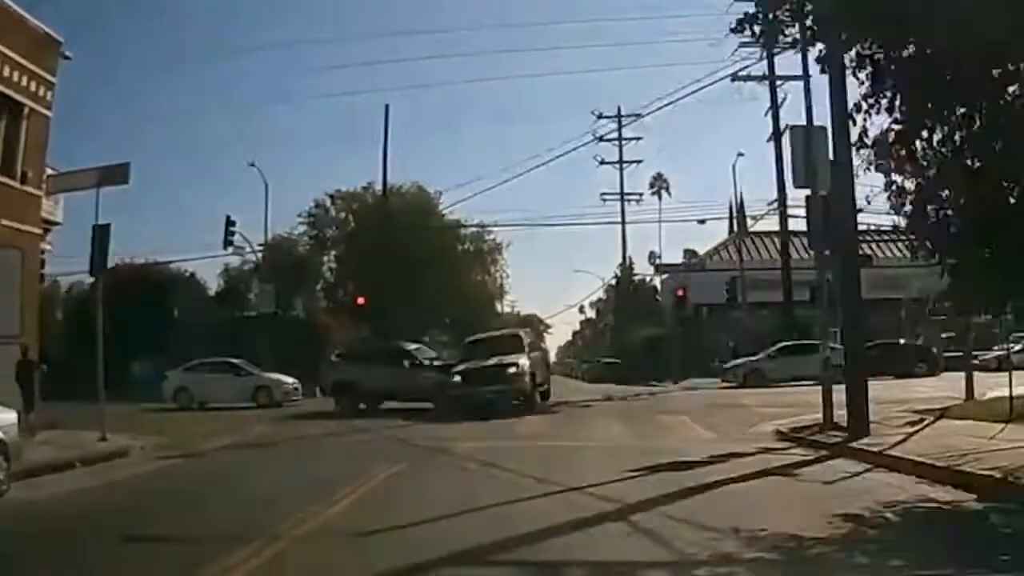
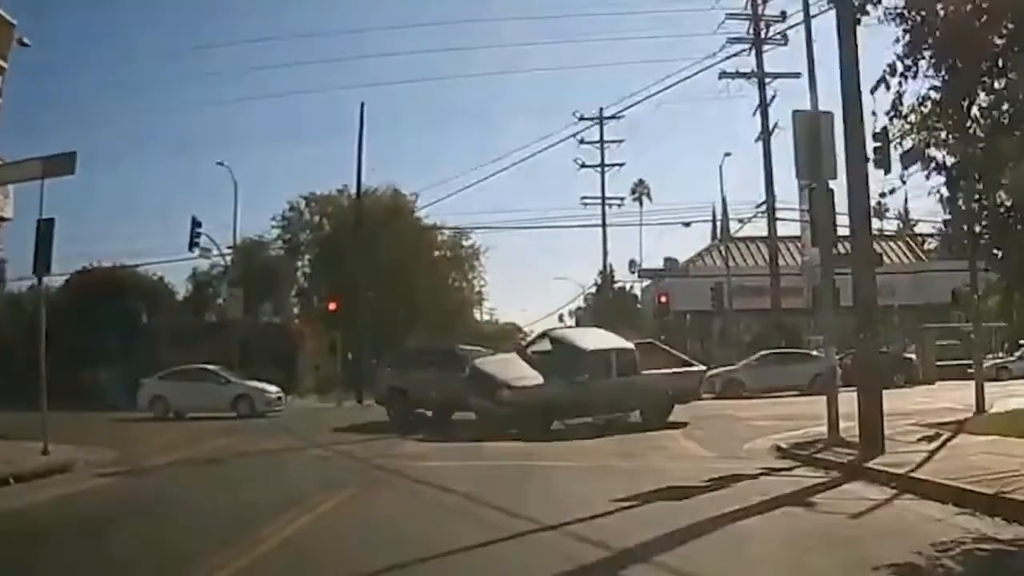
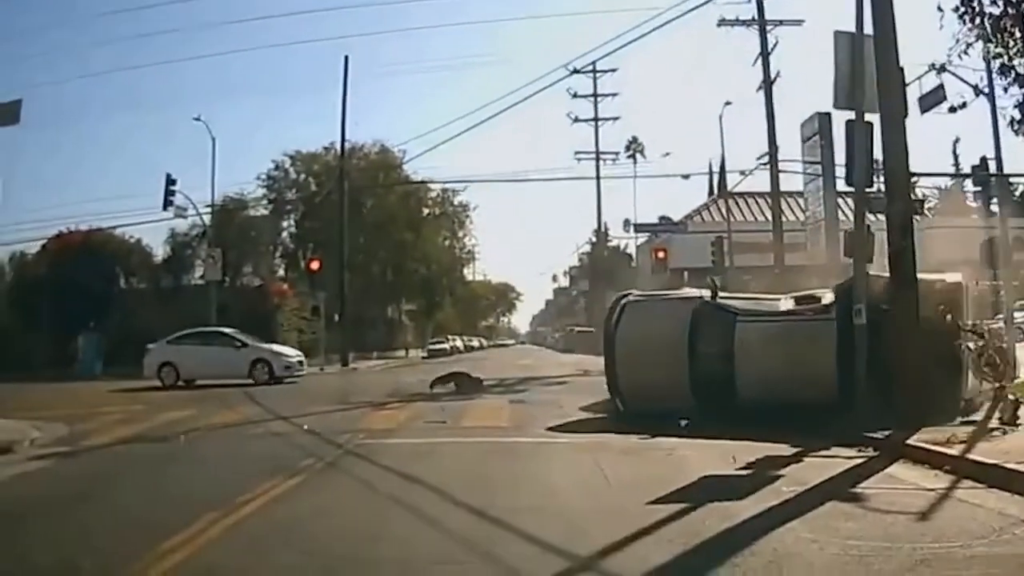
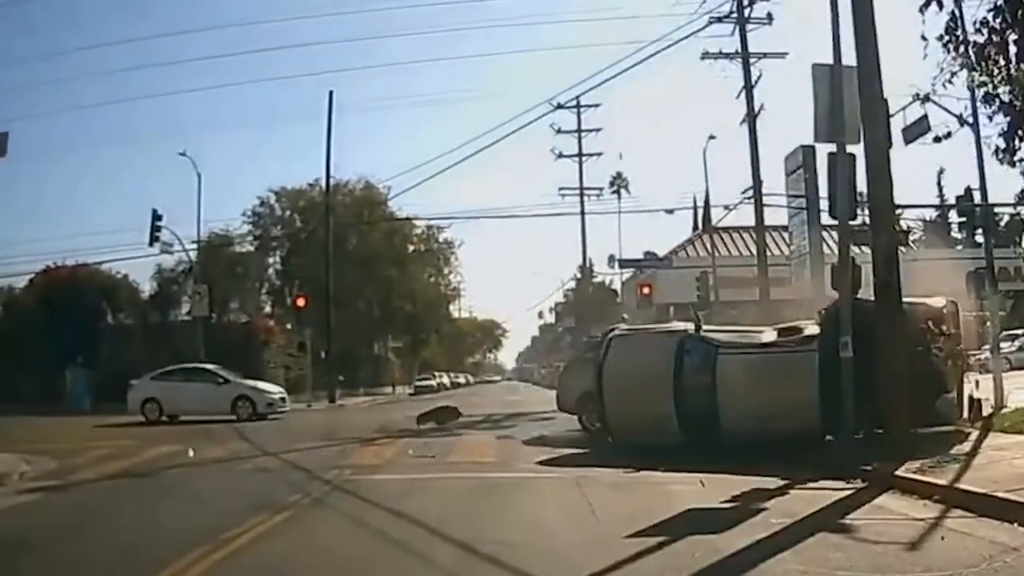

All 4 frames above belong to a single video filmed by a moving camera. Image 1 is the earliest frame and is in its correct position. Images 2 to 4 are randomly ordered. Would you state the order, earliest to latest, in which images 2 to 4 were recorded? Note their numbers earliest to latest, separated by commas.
2, 4, 3
